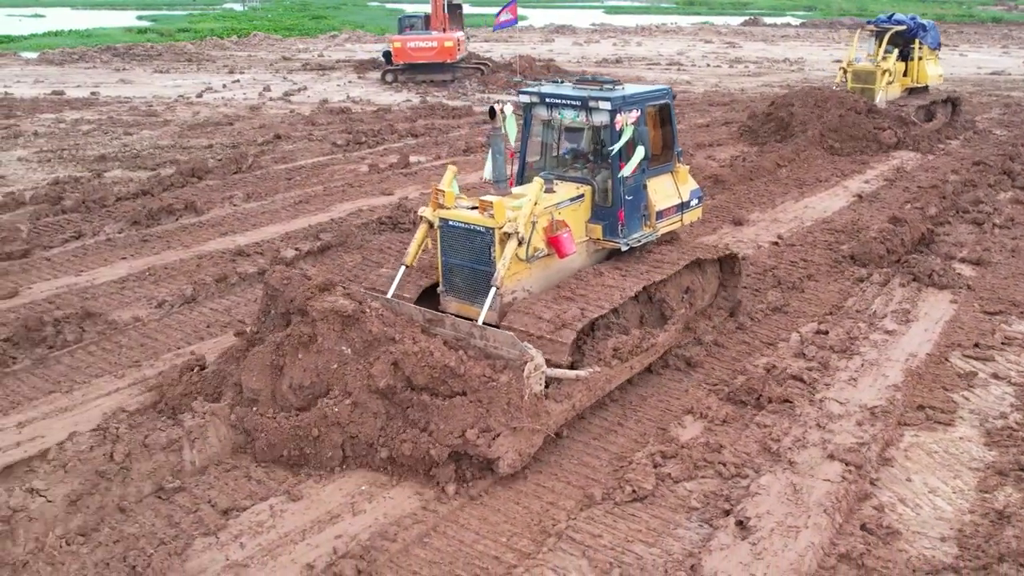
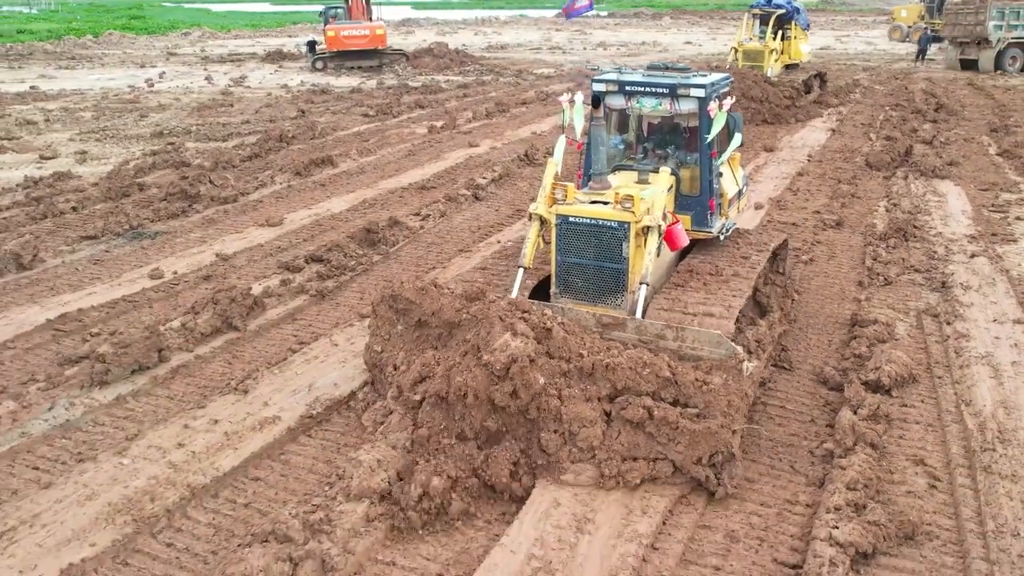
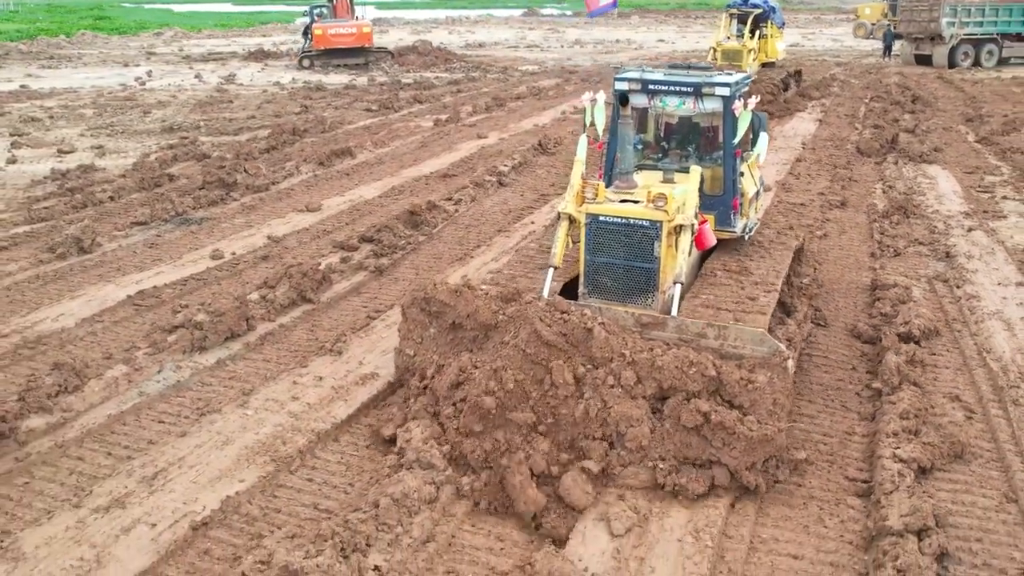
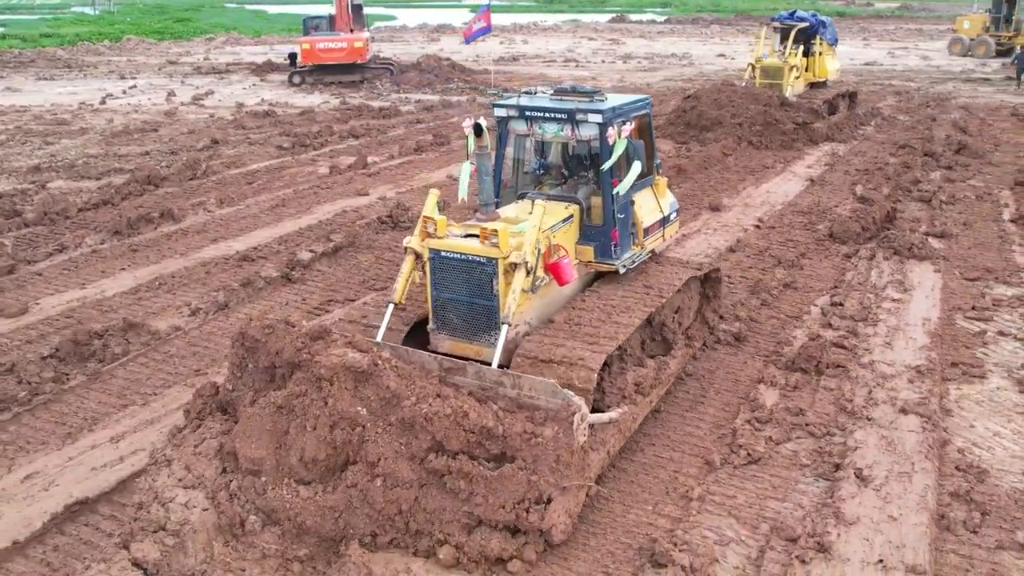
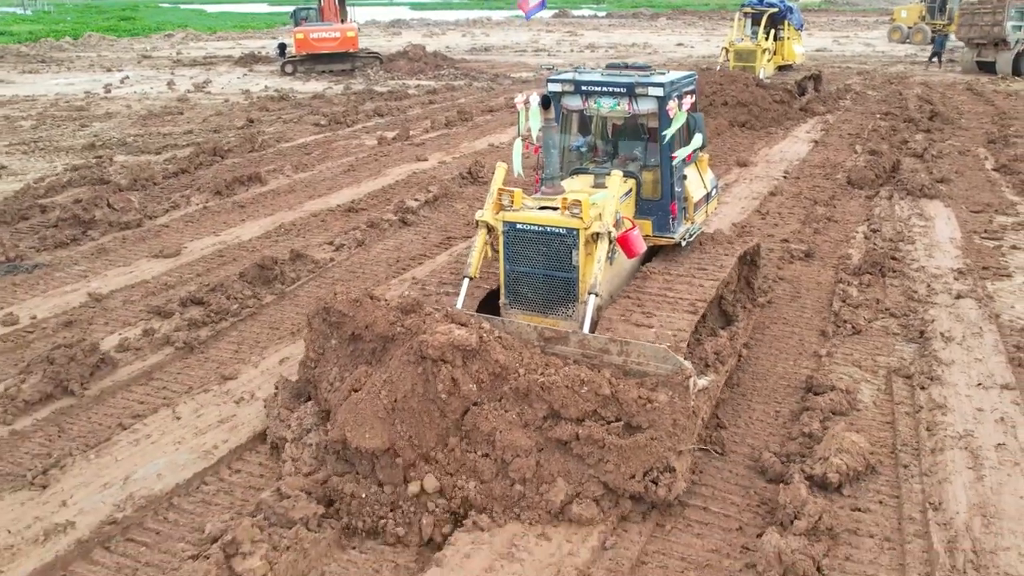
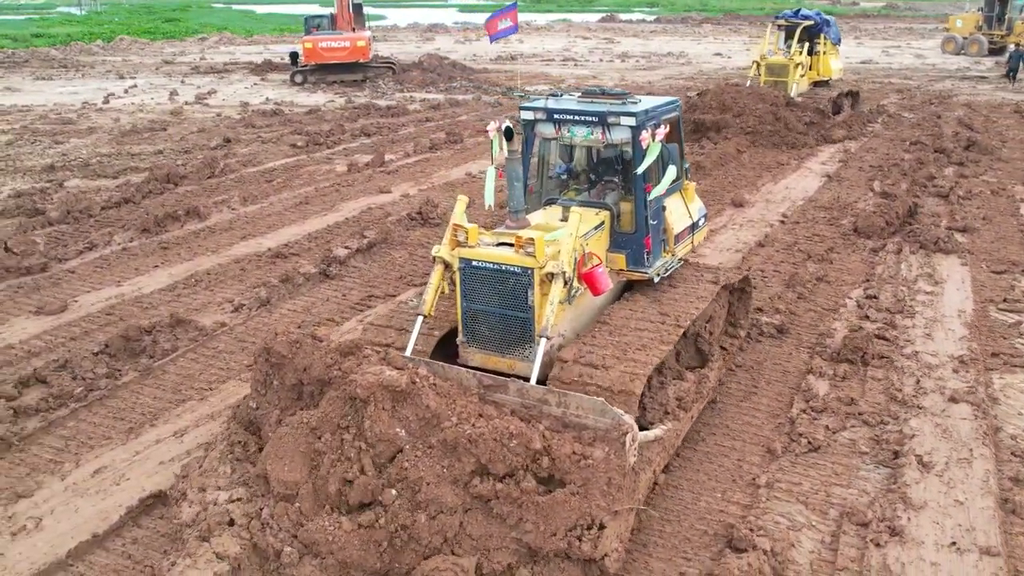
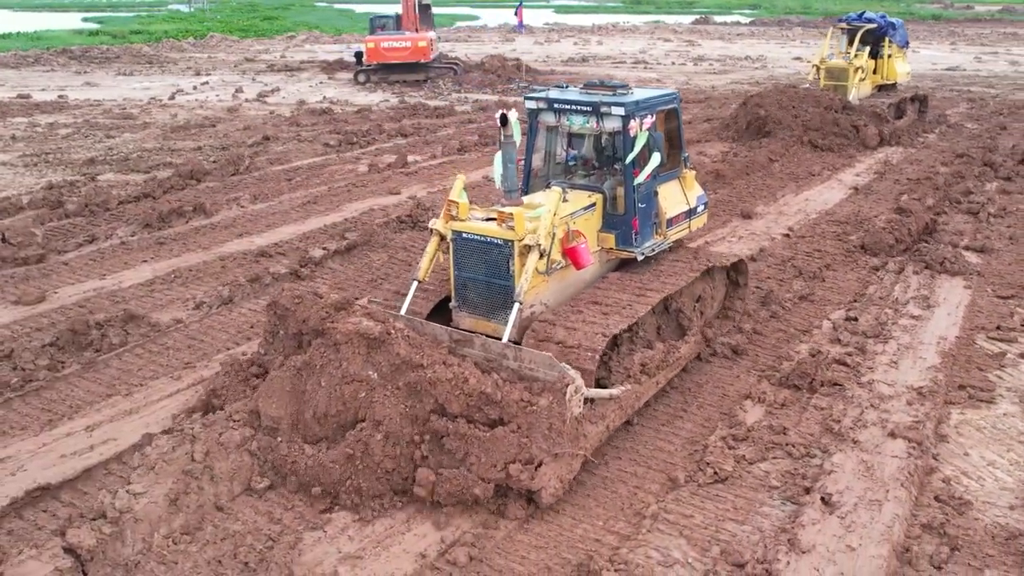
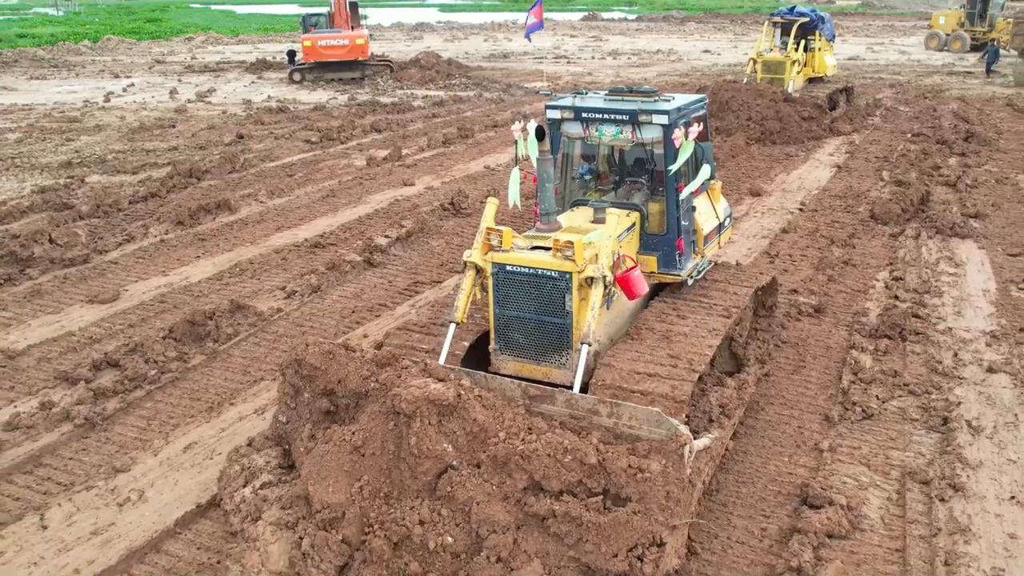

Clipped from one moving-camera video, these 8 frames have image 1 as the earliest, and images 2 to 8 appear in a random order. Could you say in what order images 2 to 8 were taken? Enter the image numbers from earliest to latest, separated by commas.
7, 4, 6, 8, 5, 2, 3
